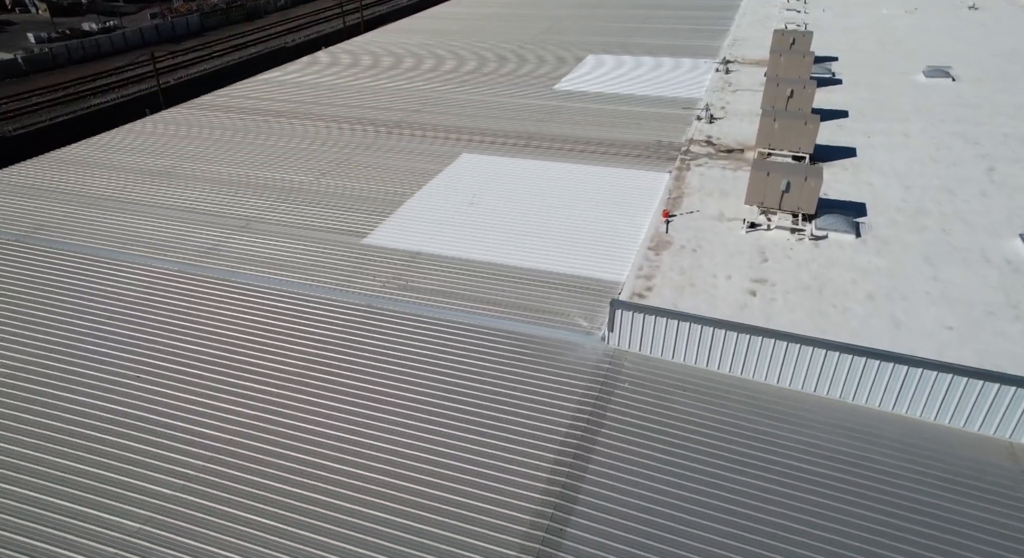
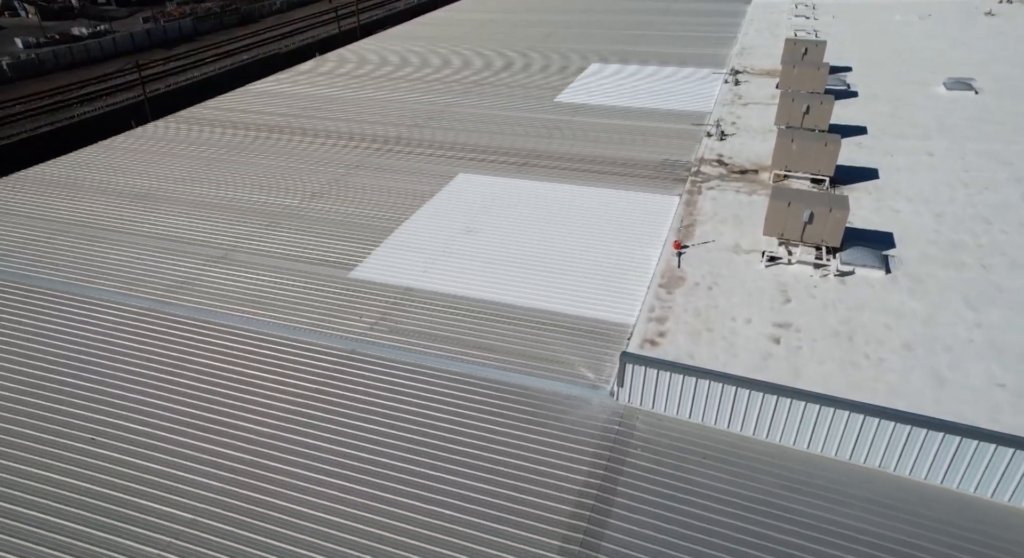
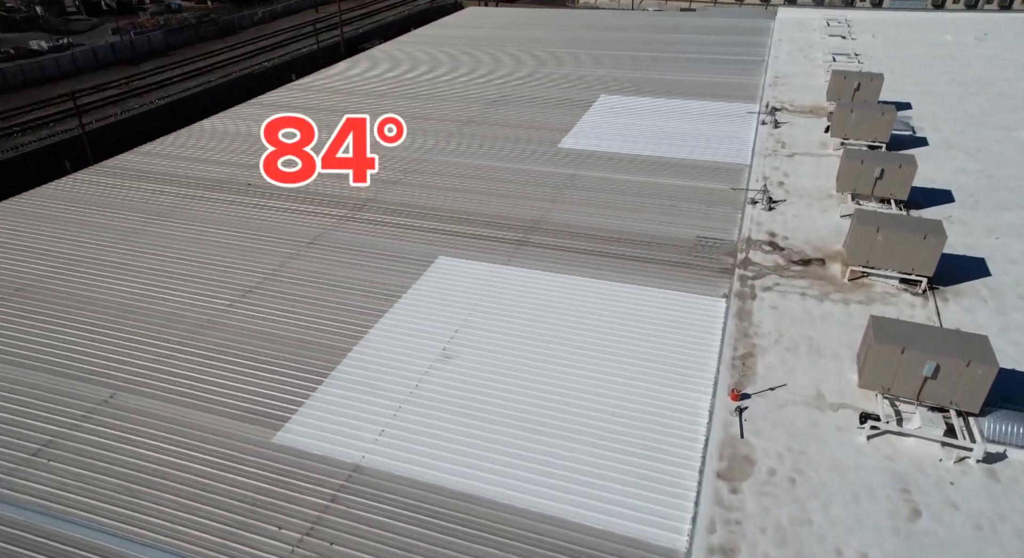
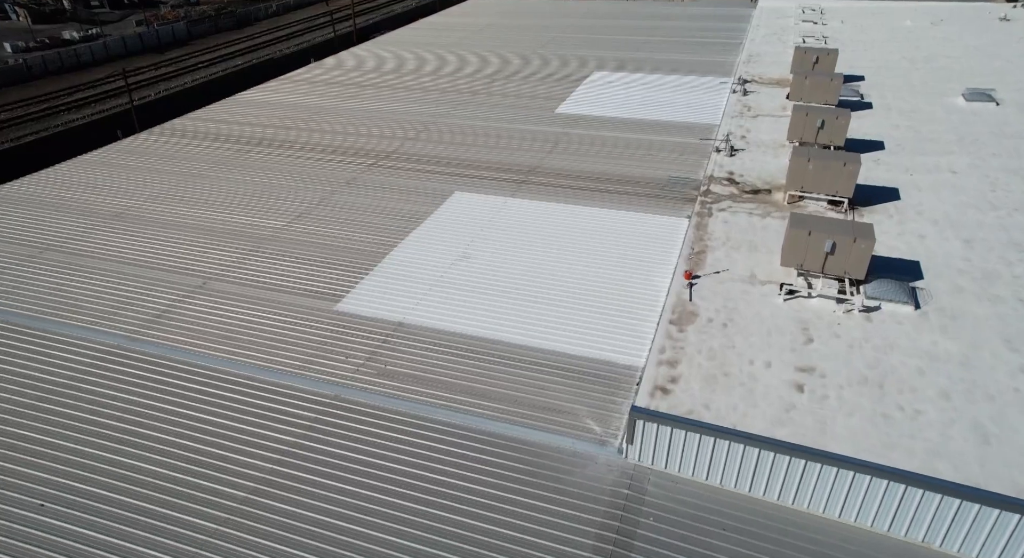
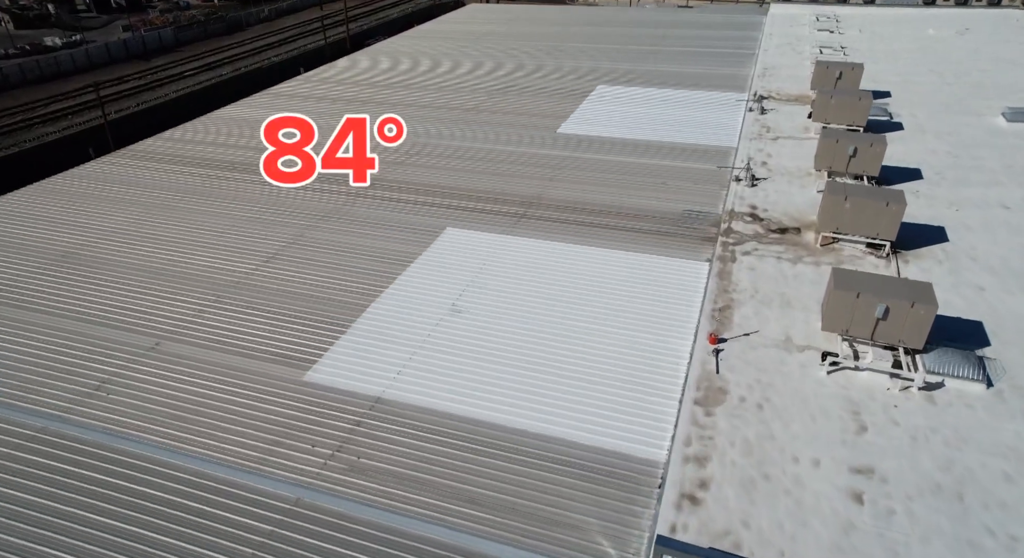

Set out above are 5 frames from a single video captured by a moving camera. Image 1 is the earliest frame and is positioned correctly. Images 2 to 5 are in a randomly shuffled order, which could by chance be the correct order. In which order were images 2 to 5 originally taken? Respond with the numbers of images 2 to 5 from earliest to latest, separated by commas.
2, 4, 5, 3
